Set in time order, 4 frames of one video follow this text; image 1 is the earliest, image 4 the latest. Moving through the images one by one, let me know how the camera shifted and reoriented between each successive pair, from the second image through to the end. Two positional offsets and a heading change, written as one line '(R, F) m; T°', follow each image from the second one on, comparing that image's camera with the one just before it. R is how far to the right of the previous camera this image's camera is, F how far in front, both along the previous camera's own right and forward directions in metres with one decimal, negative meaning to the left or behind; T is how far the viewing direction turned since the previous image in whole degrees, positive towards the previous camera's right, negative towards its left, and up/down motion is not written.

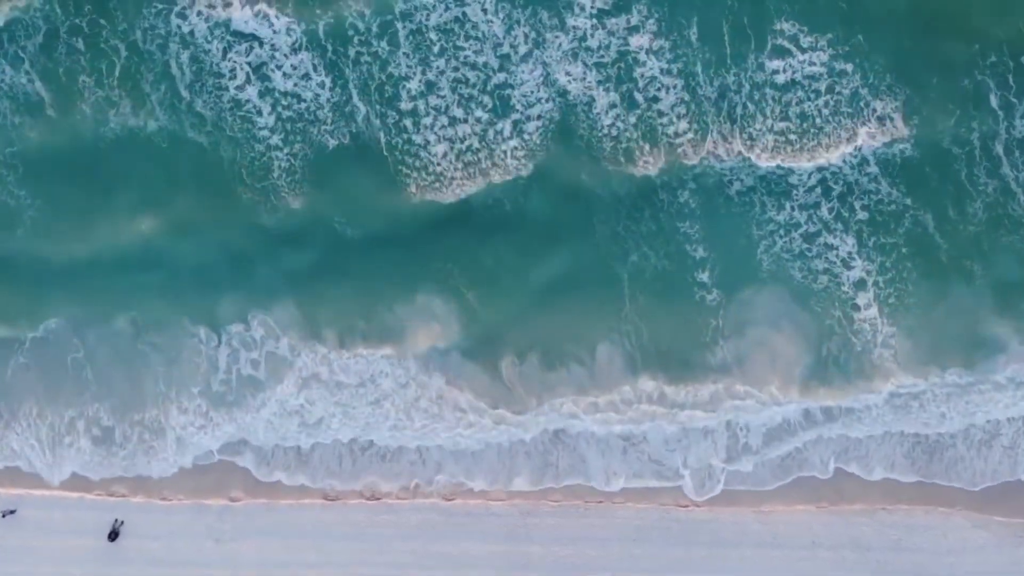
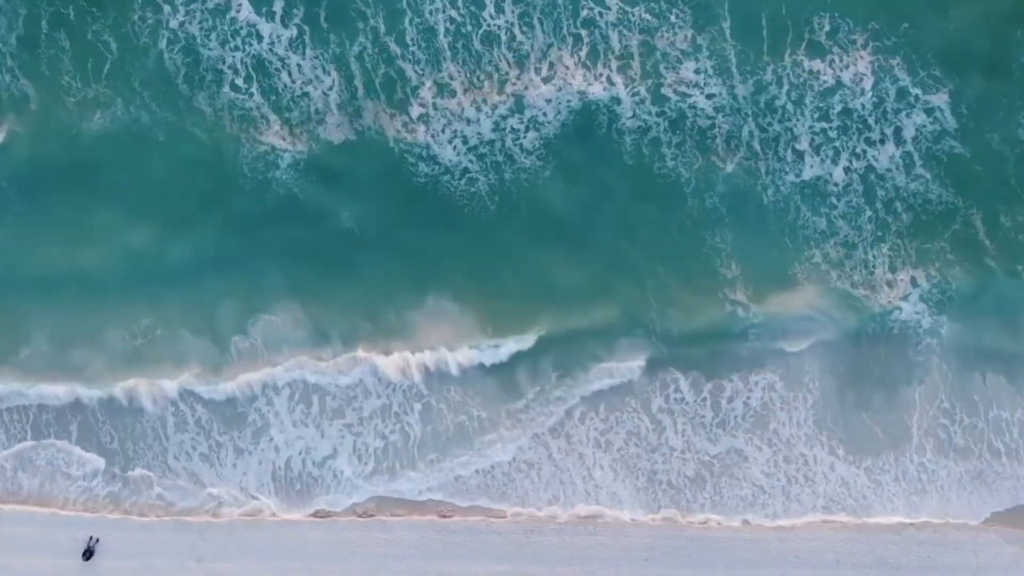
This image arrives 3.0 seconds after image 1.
(-4.1, +4.0) m; +2°
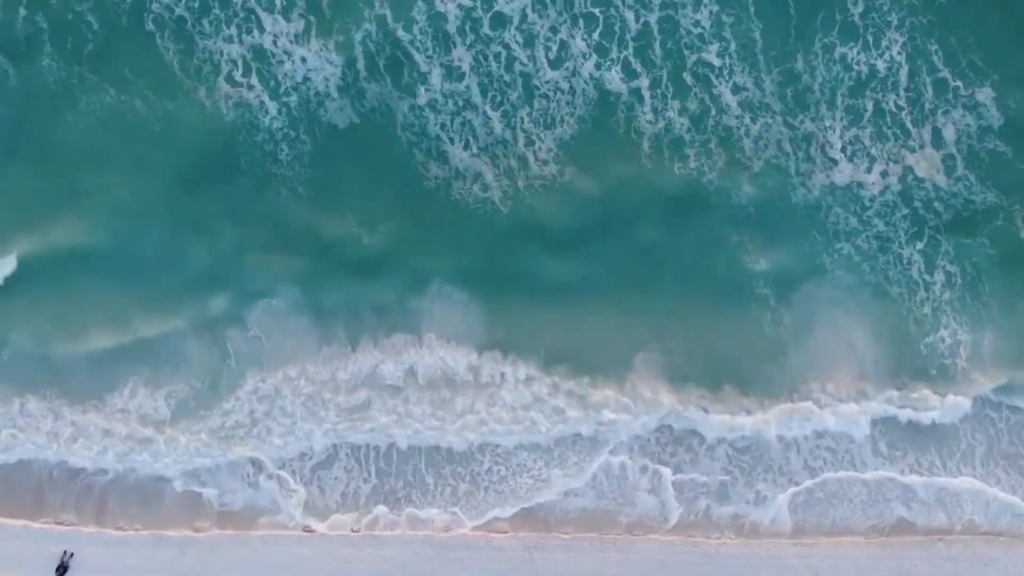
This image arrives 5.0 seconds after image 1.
(-3.4, +3.7) m; +2°
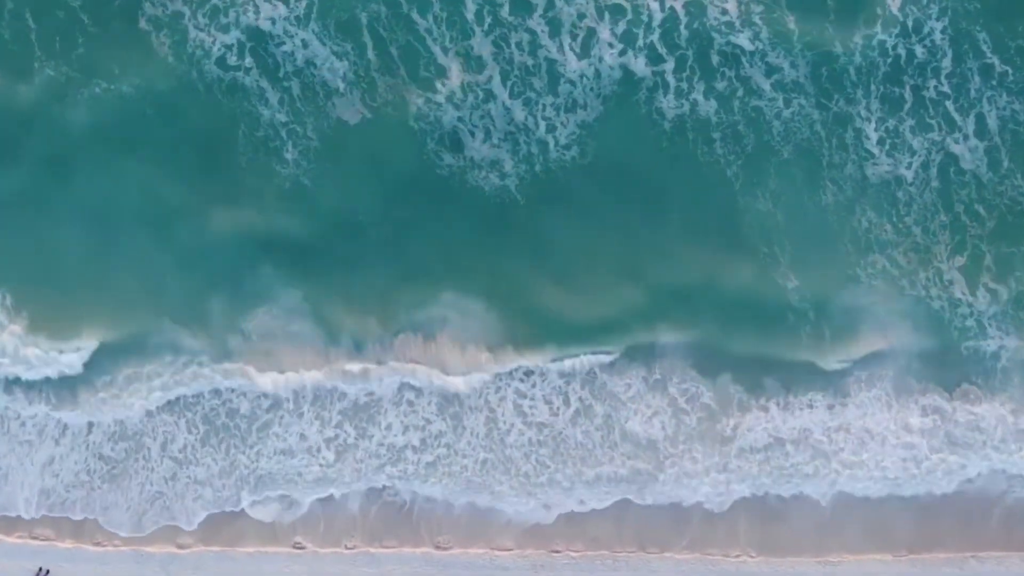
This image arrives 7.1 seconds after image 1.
(-3.1, +3.7) m; +2°
